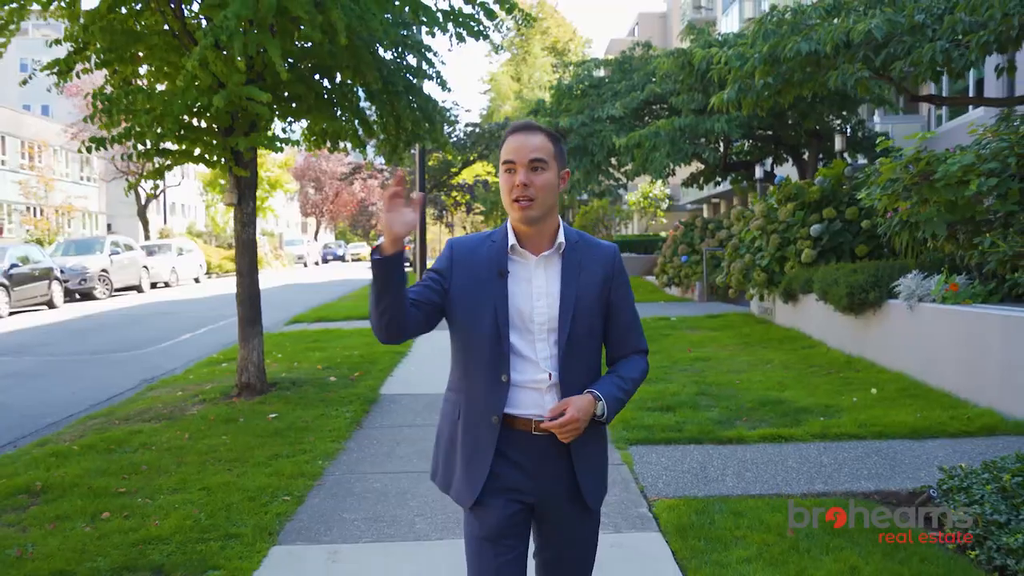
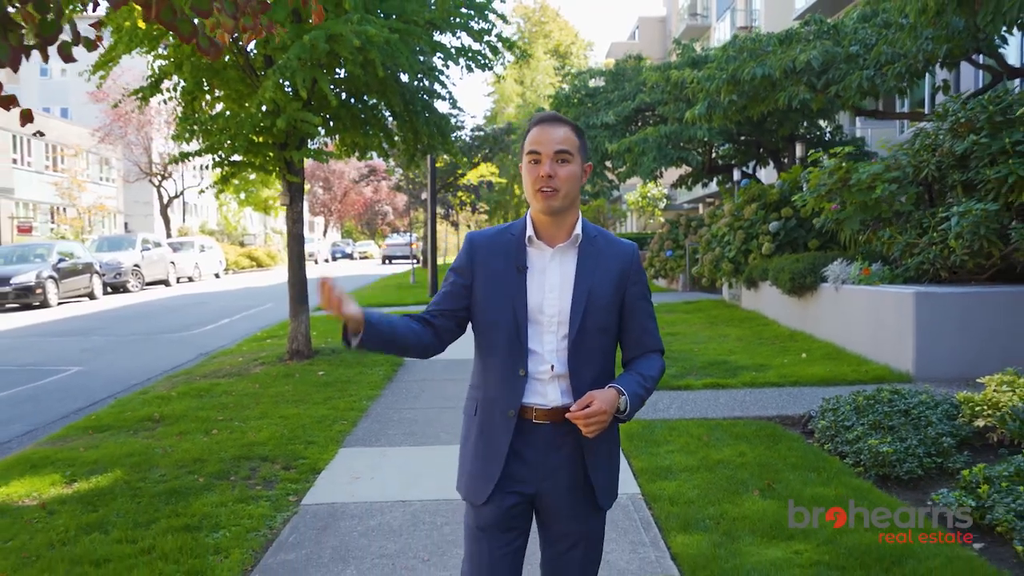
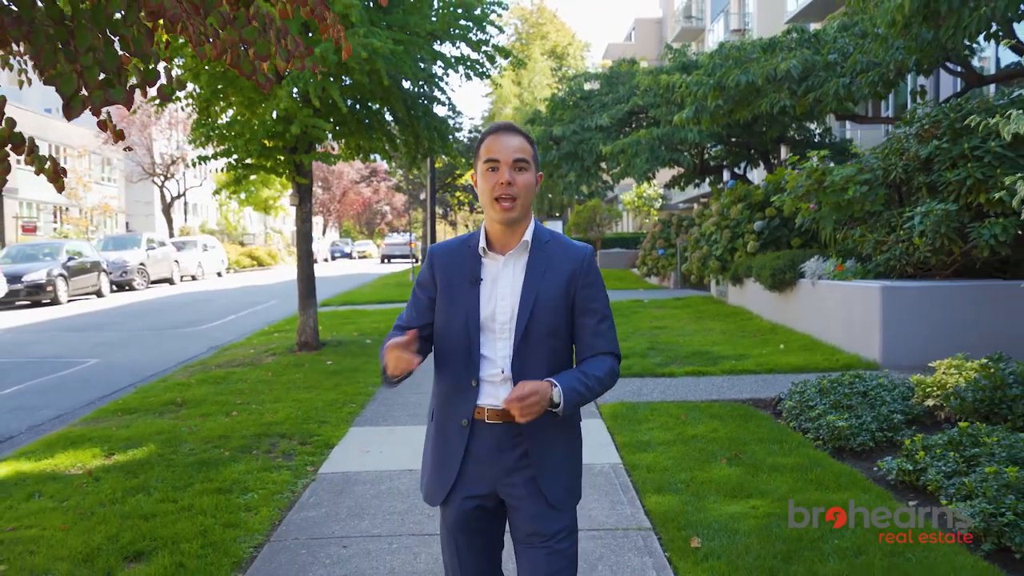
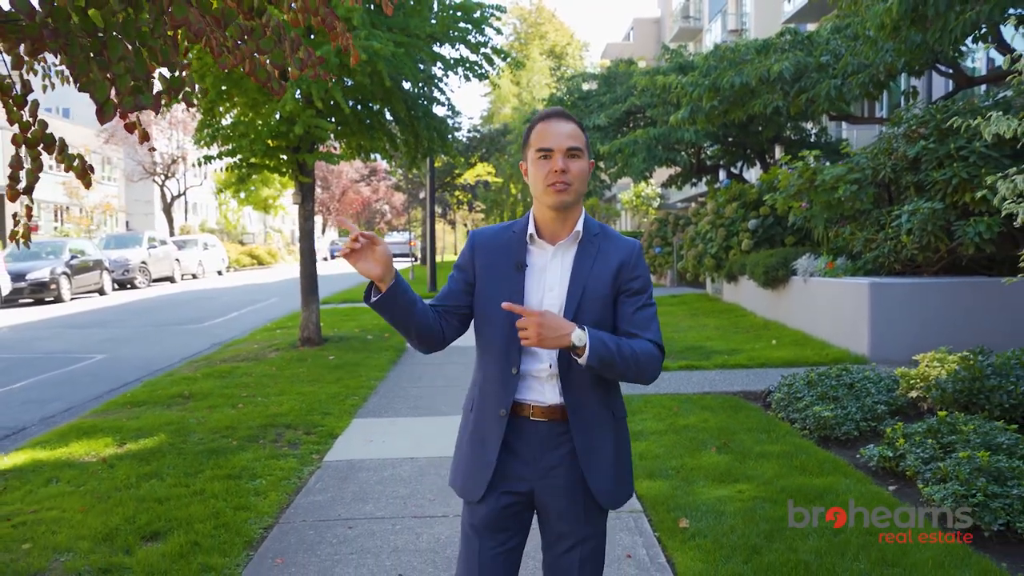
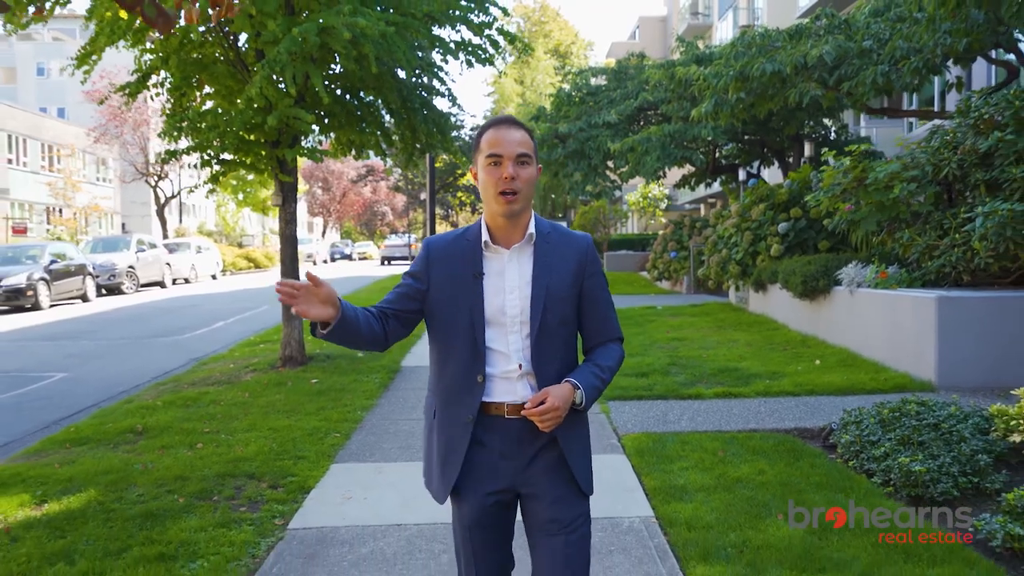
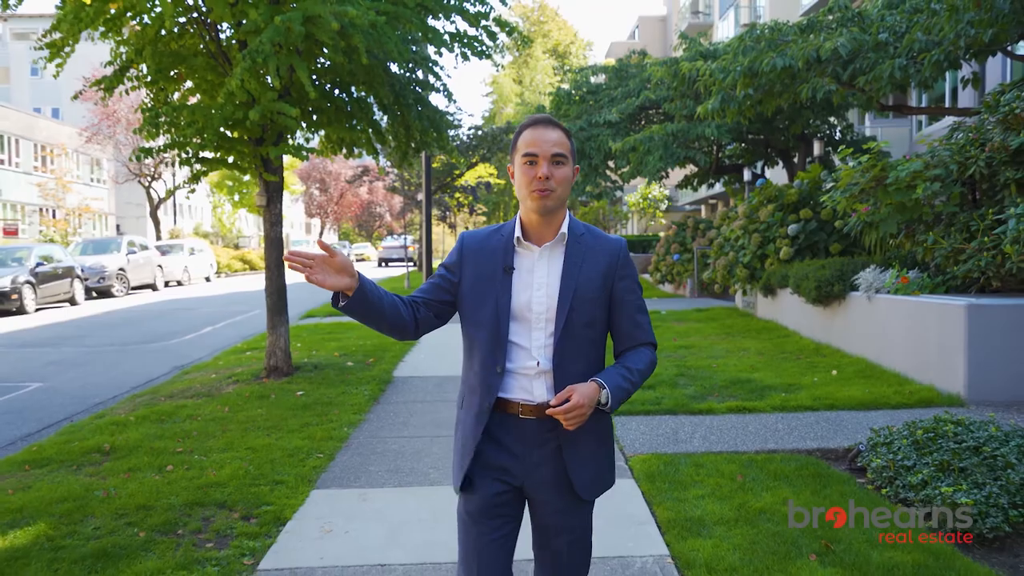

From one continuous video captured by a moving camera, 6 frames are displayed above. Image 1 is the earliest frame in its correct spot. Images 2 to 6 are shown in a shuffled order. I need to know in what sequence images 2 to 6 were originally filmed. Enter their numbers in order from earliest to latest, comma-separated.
6, 5, 2, 3, 4
